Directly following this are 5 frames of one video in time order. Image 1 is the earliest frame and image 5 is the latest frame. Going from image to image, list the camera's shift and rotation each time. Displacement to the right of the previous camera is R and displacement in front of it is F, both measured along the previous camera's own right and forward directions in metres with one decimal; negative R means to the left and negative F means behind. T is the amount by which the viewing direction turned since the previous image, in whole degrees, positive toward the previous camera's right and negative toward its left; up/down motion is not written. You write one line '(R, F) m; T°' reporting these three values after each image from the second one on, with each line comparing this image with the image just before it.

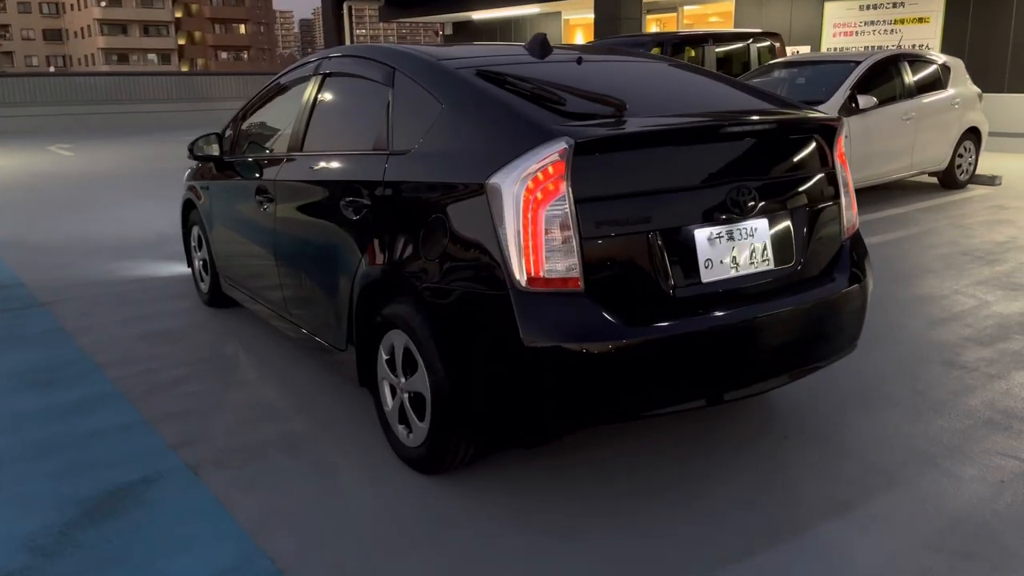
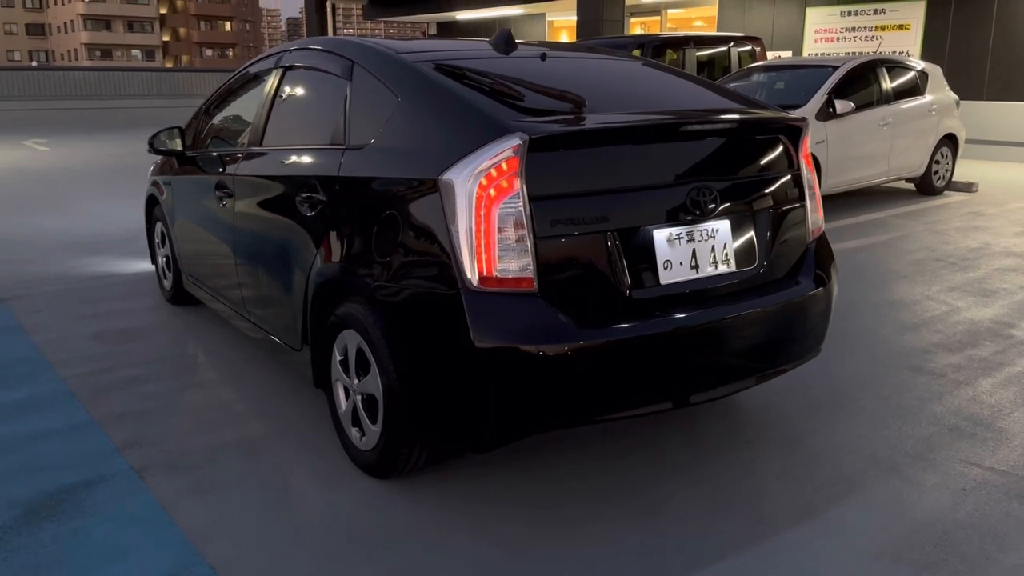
(+0.1, +0.1) m; +1°
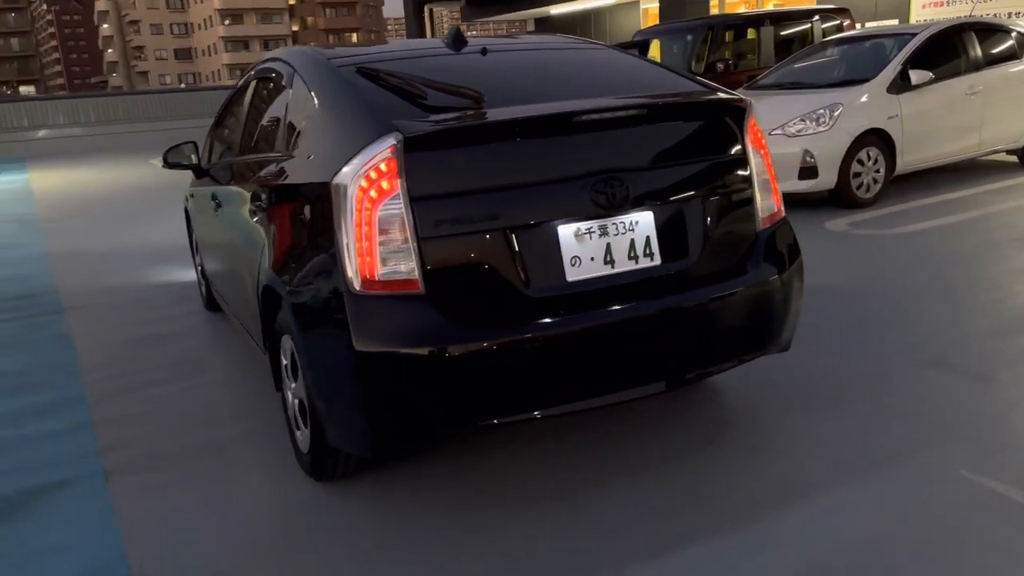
(+0.7, +0.1) m; -9°
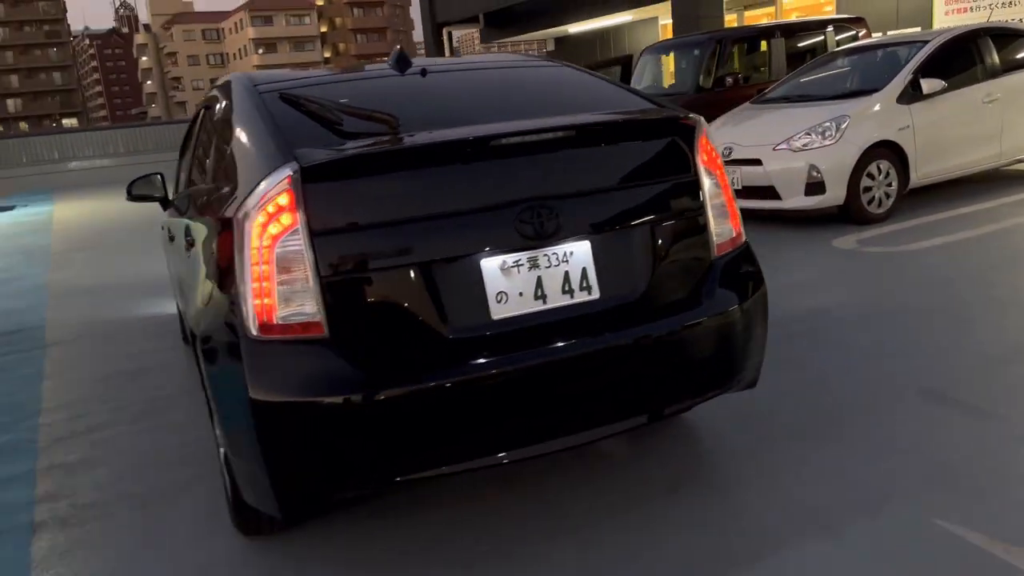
(+0.3, +0.2) m; -2°
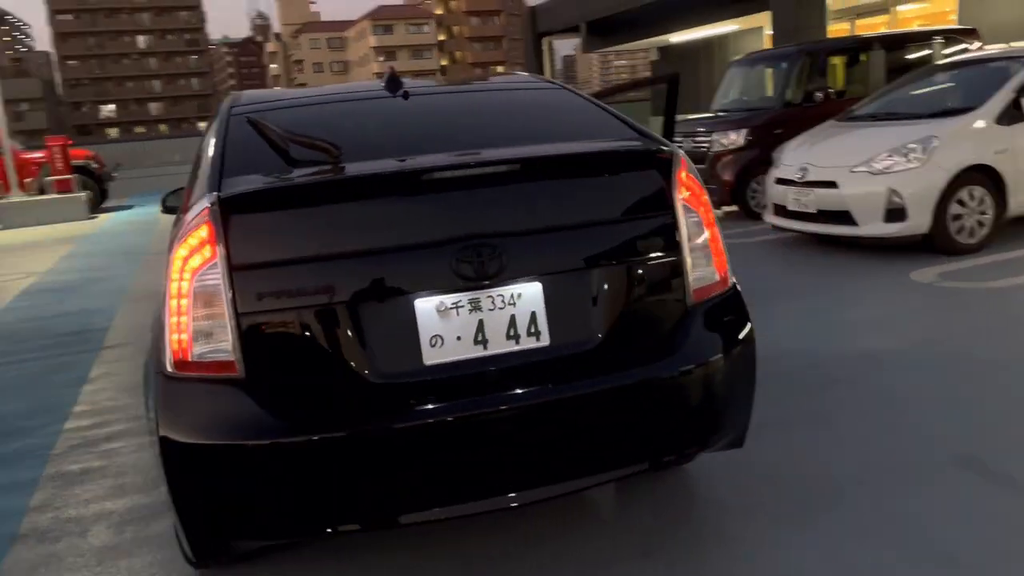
(+0.4, +0.2) m; -7°
